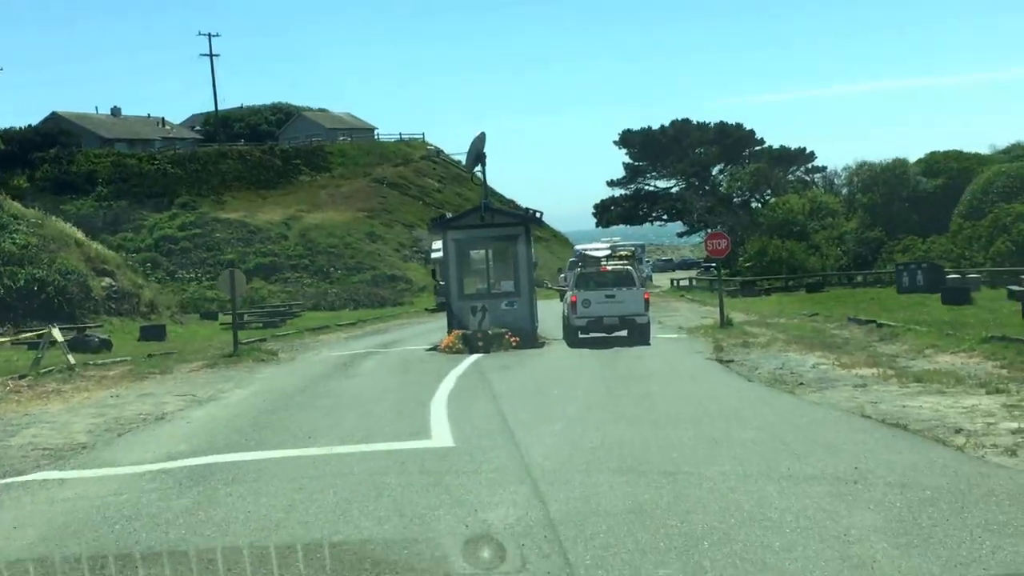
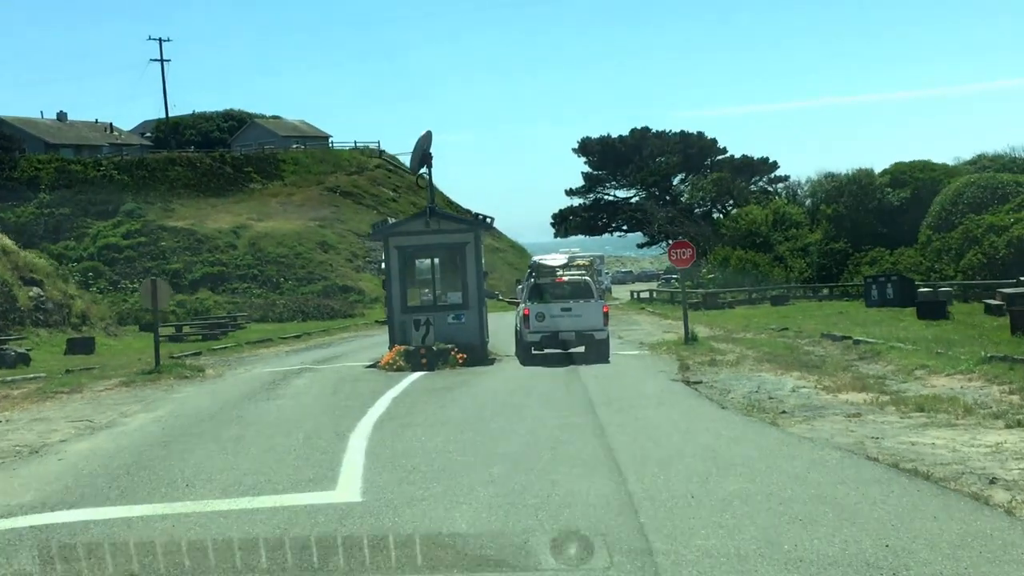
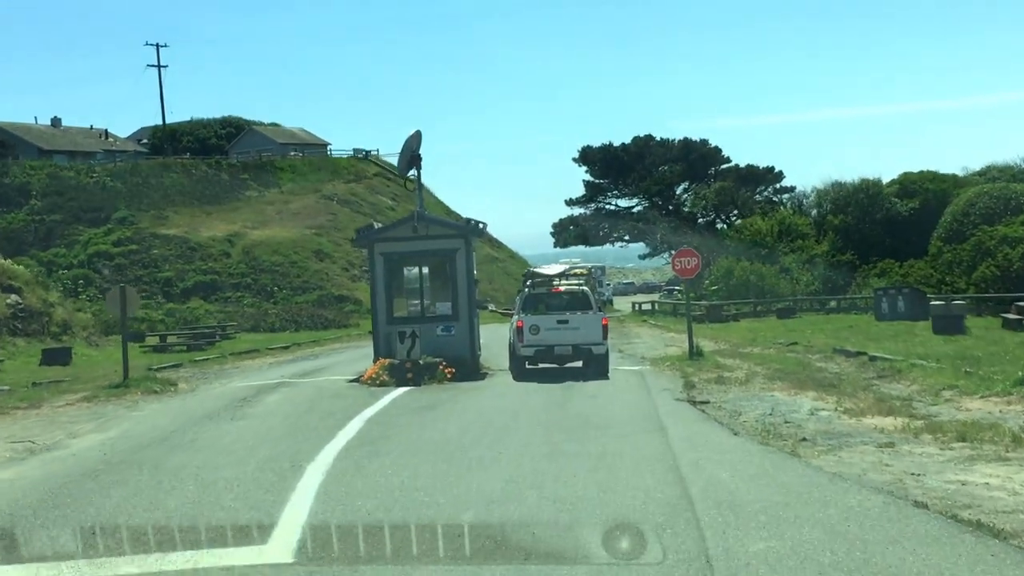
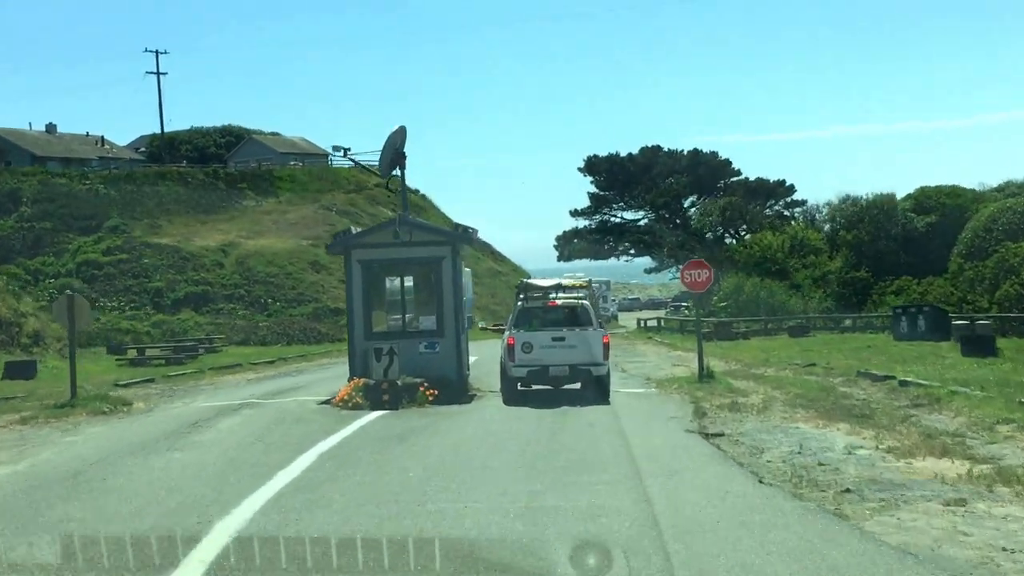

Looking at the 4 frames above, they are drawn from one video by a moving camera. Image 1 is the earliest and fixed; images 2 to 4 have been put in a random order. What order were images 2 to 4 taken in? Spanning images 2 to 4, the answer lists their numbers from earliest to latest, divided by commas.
2, 3, 4
